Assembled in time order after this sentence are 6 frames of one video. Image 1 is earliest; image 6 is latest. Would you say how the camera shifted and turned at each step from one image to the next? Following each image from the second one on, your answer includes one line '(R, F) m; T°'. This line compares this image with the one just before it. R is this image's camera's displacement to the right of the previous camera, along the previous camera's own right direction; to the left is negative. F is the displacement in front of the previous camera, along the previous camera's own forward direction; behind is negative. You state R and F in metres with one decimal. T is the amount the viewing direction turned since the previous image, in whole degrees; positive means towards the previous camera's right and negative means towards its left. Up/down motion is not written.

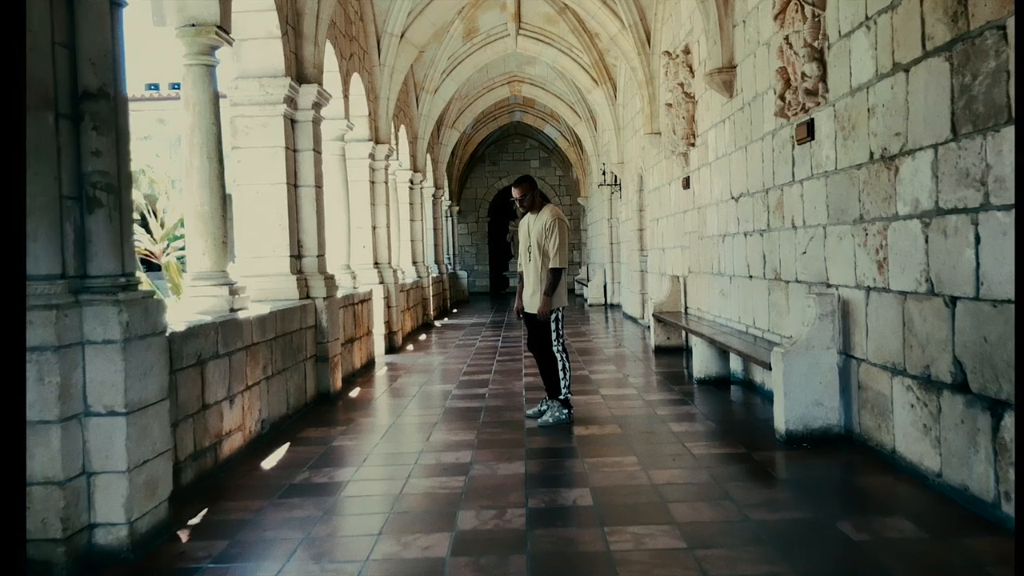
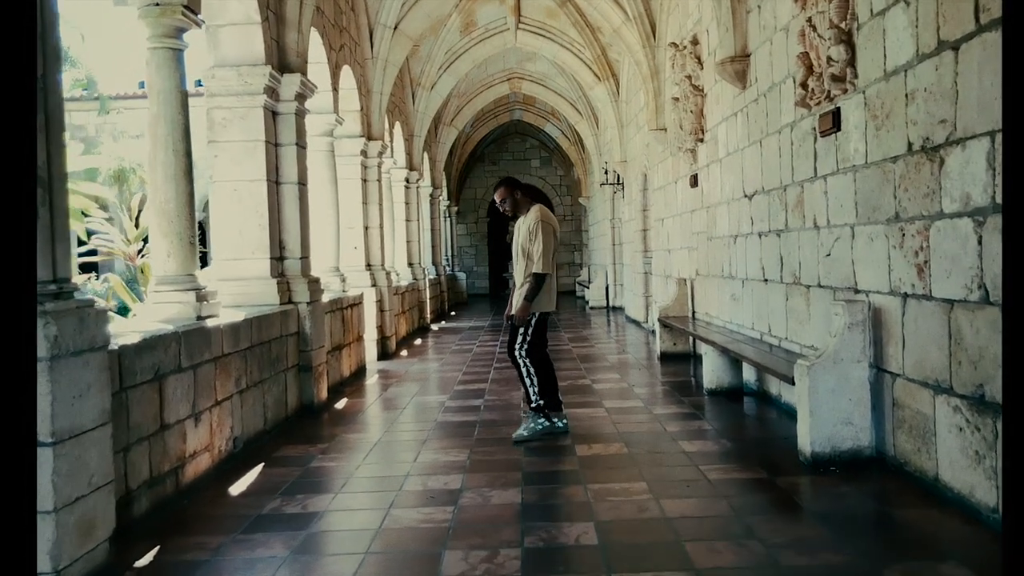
(0.0, +0.4) m; 0°
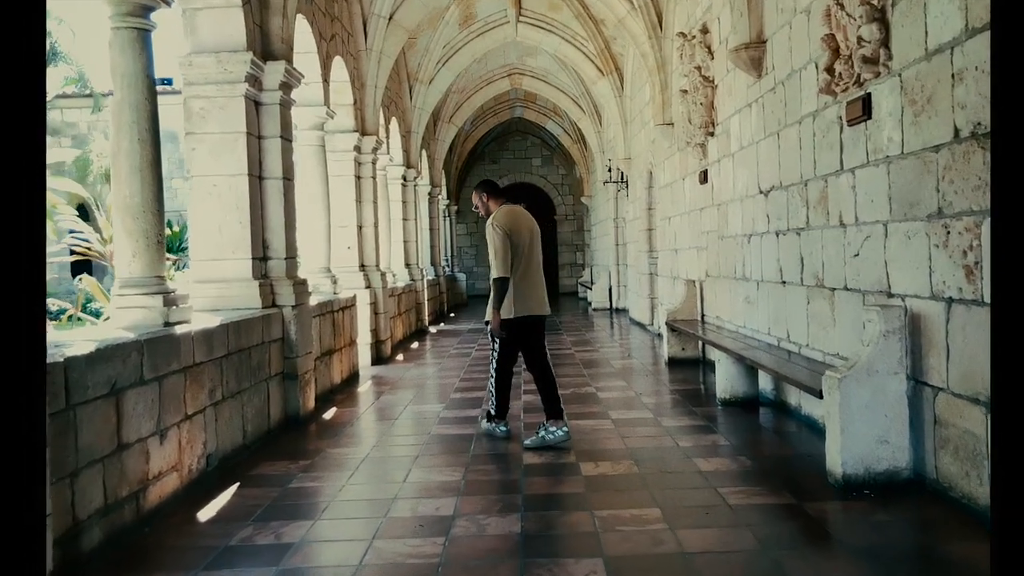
(0.0, +0.3) m; 0°
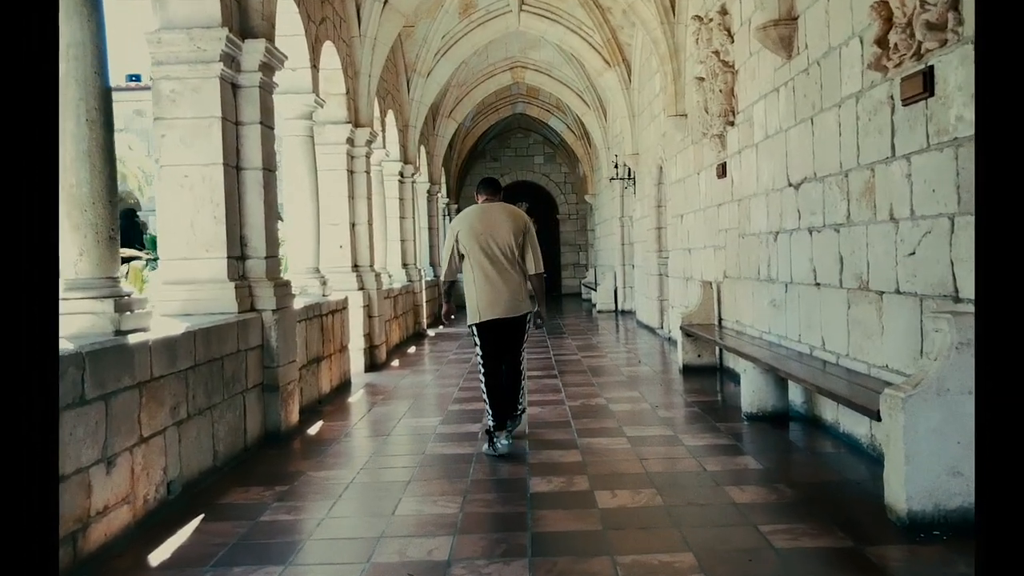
(0.0, +0.4) m; 0°
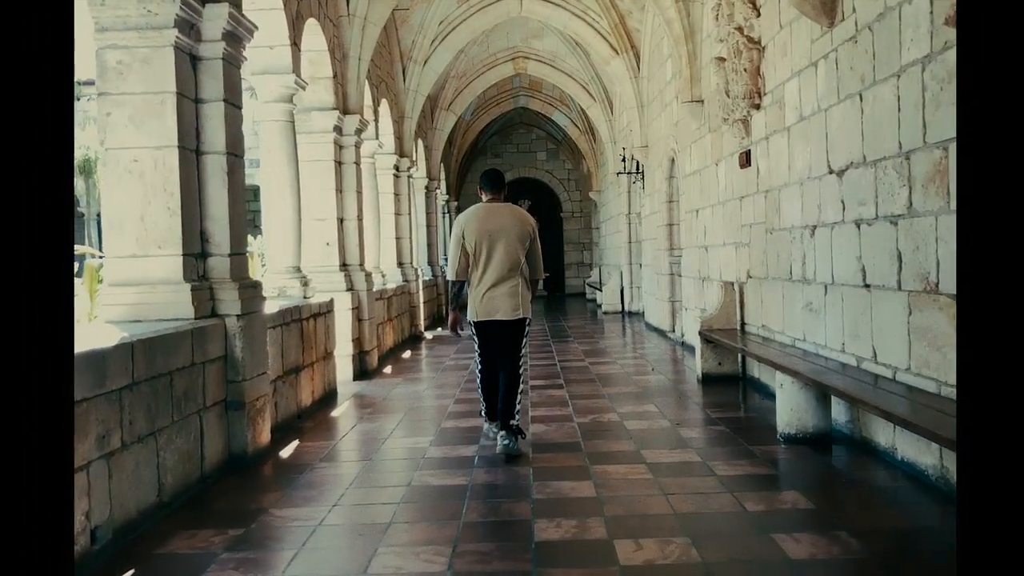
(0.0, +0.5) m; 0°
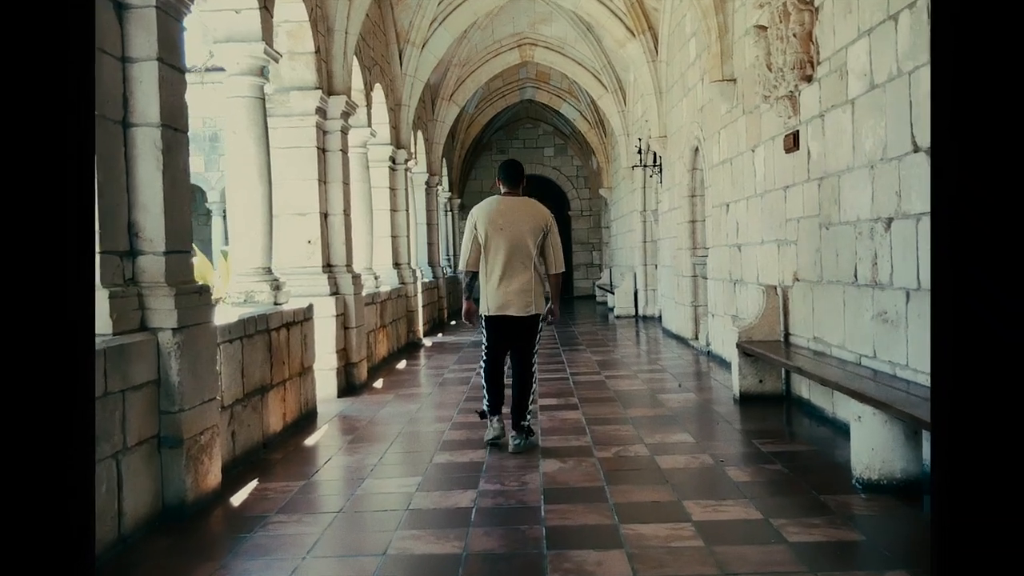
(0.0, +0.7) m; 0°
